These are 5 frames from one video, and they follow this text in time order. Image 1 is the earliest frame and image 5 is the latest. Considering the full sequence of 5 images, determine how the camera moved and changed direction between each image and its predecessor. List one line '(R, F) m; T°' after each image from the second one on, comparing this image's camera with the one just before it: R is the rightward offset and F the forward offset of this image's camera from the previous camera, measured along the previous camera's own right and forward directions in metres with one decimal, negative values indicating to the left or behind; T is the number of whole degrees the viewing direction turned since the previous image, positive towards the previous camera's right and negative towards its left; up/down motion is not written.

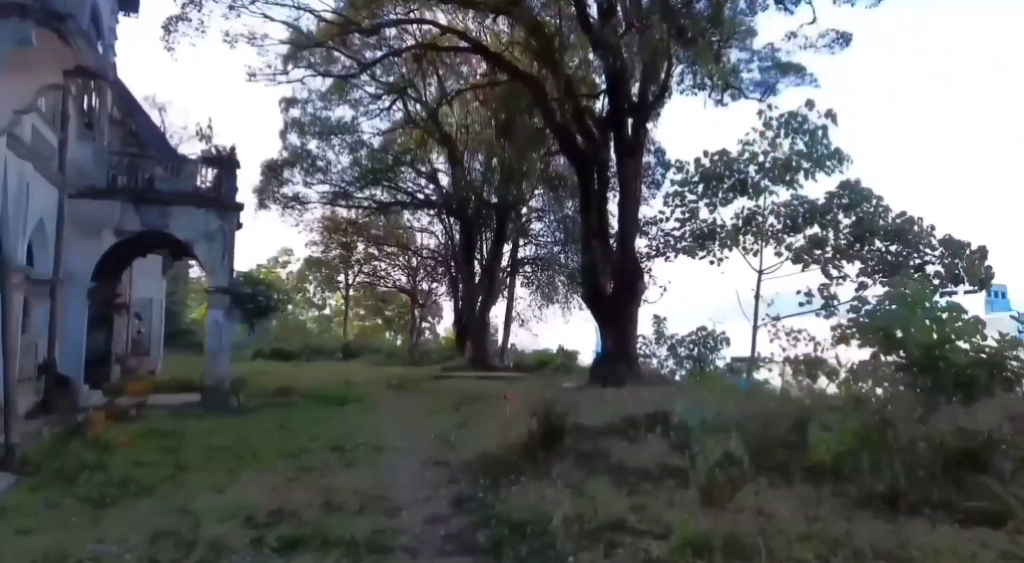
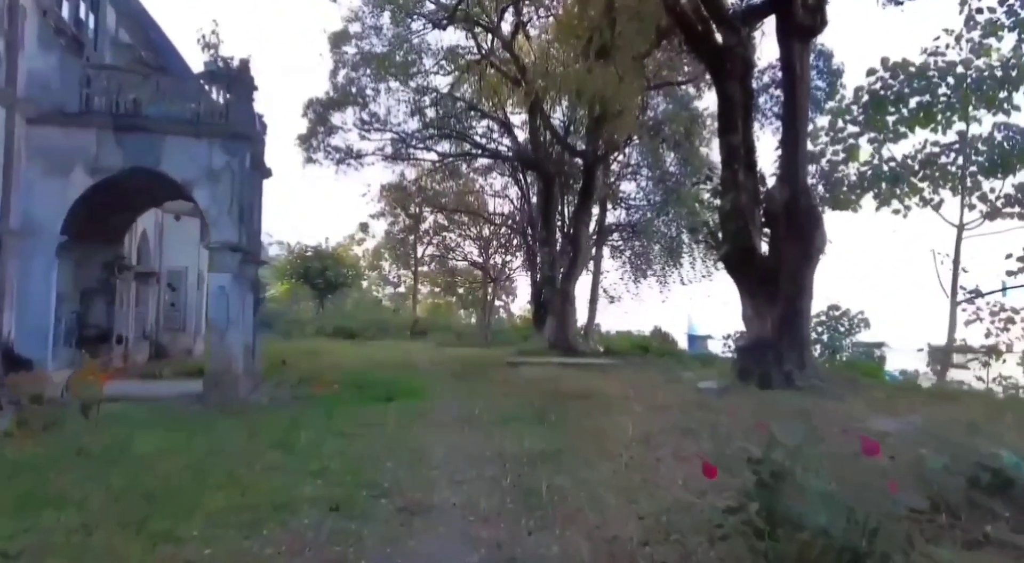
(-0.5, +4.4) m; -6°
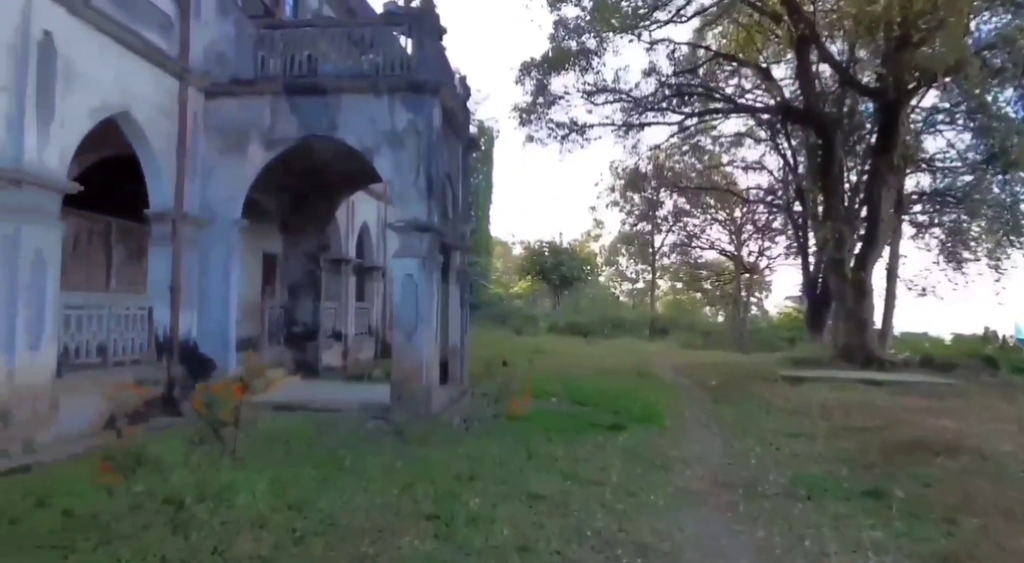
(-0.5, +3.3) m; -21°
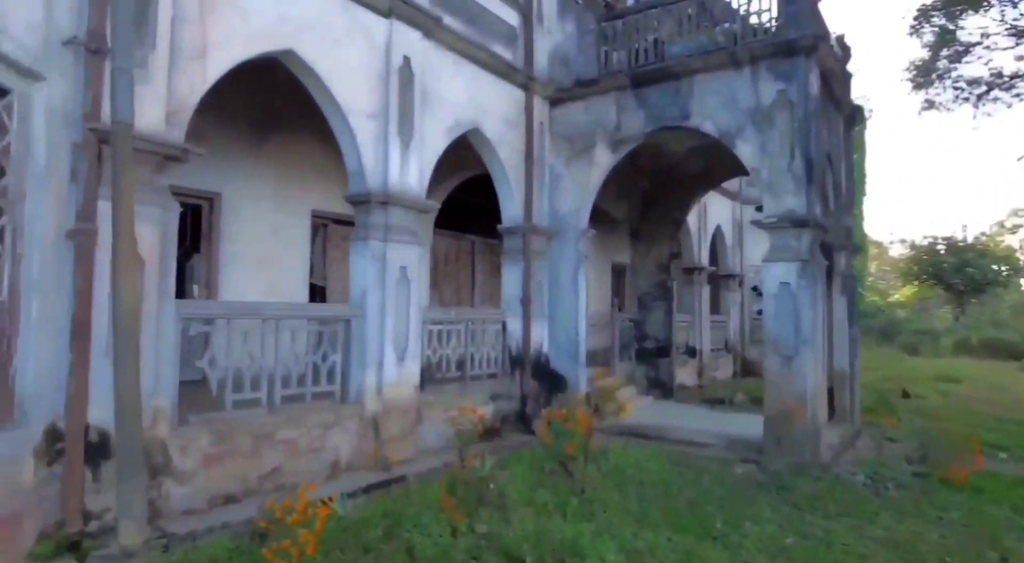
(-0.5, +1.3) m; -29°
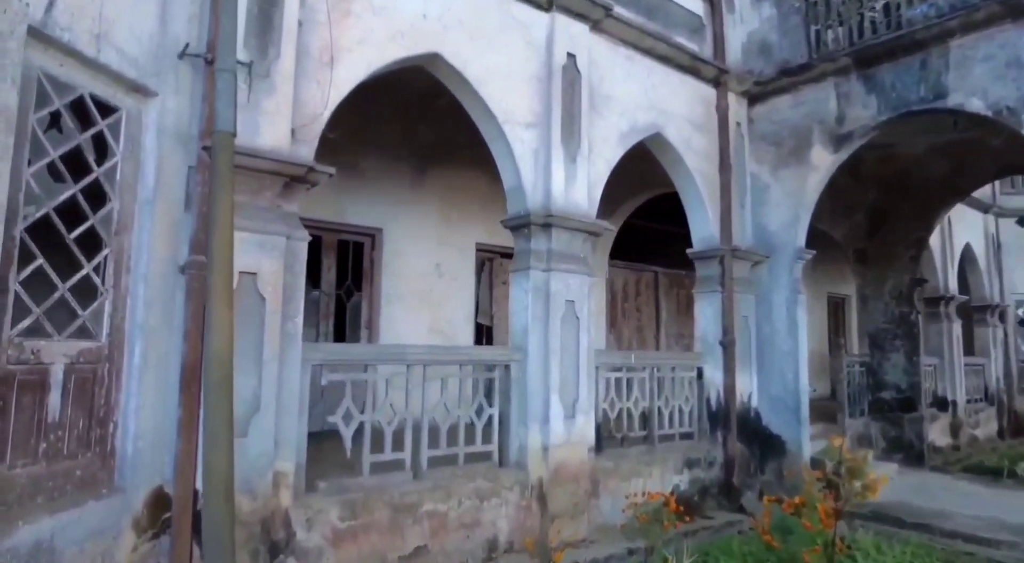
(-0.1, +1.3) m; -16°
